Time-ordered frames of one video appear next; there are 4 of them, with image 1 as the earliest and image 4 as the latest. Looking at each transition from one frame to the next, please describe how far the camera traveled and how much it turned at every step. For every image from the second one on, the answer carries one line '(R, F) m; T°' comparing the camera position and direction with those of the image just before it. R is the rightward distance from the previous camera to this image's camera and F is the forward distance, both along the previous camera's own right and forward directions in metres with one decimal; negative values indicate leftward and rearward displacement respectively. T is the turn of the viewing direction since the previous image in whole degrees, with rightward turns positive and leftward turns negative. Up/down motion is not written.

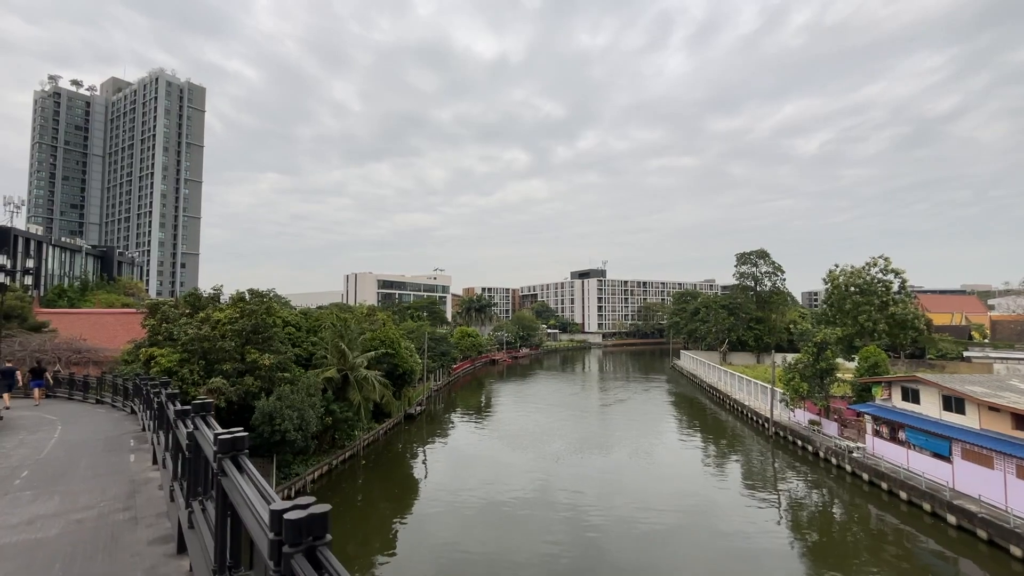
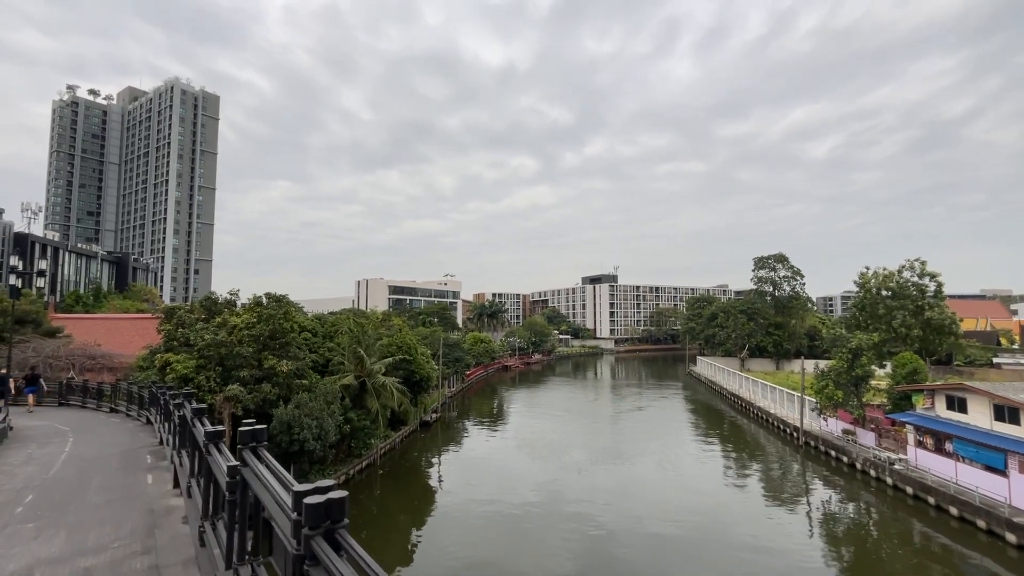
(-0.6, +0.7) m; -1°
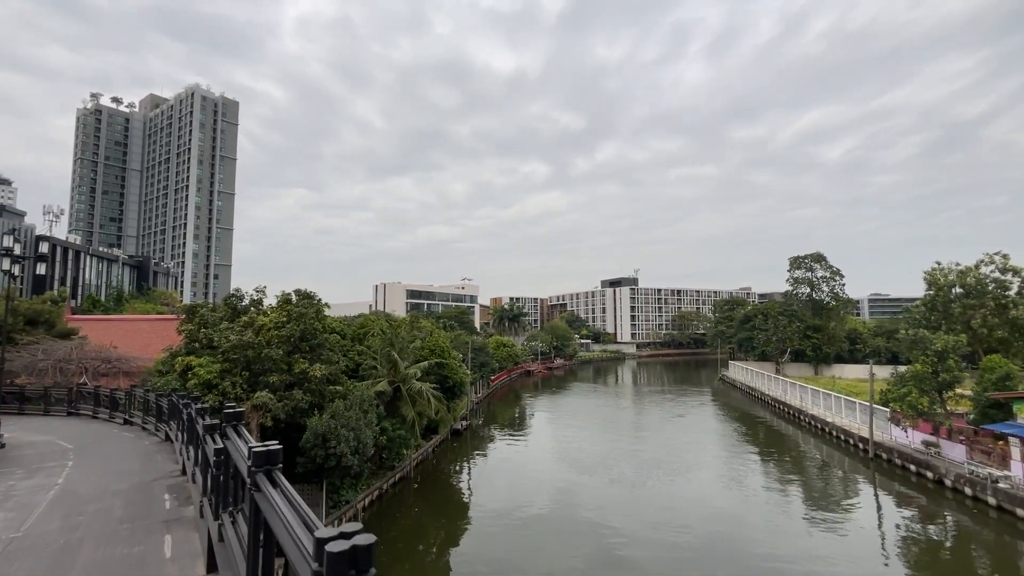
(-1.5, +2.0) m; -2°
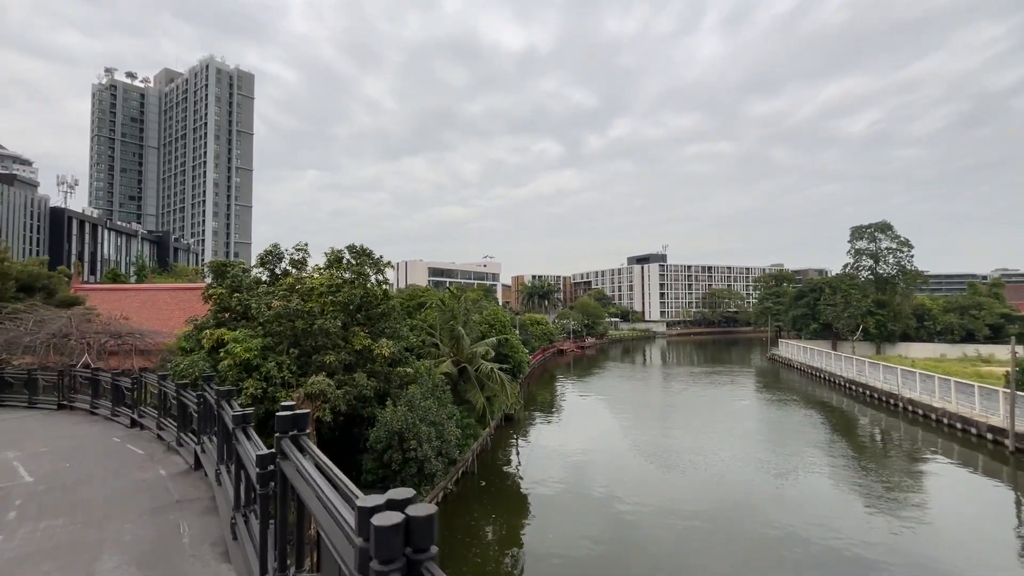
(-2.8, +3.8) m; -2°
